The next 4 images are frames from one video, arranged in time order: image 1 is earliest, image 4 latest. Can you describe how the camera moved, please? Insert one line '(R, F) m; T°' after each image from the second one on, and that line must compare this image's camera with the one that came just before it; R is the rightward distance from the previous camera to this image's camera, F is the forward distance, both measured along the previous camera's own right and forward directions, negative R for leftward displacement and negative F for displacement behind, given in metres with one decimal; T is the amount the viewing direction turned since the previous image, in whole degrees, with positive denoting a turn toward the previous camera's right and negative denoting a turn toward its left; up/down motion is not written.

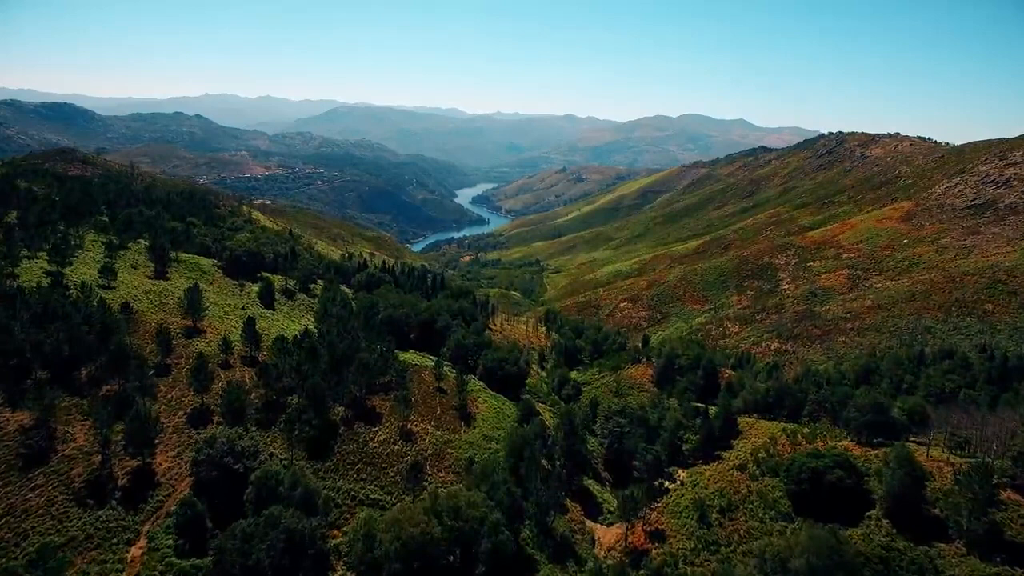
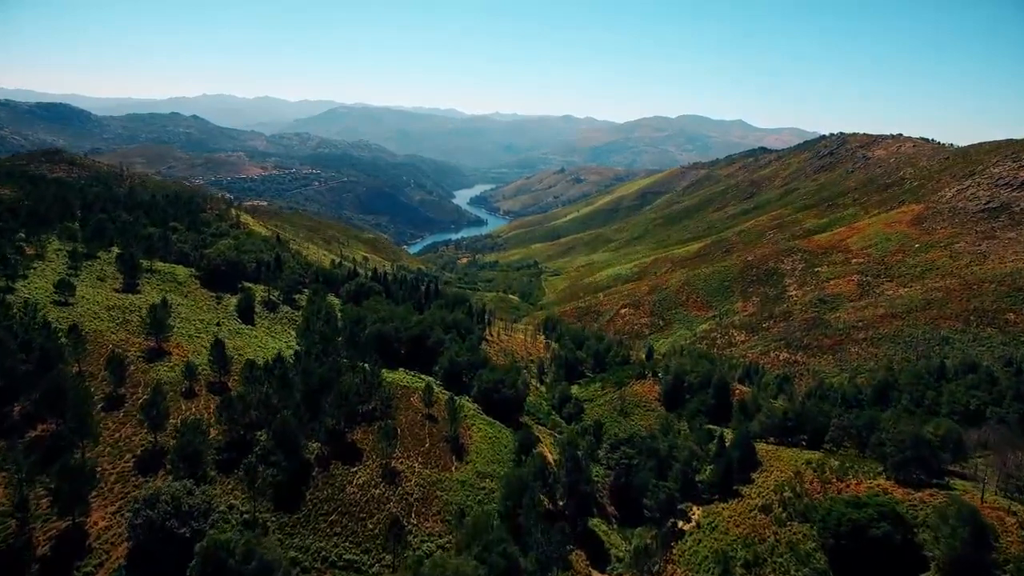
(+0.1, +5.9) m; 0°
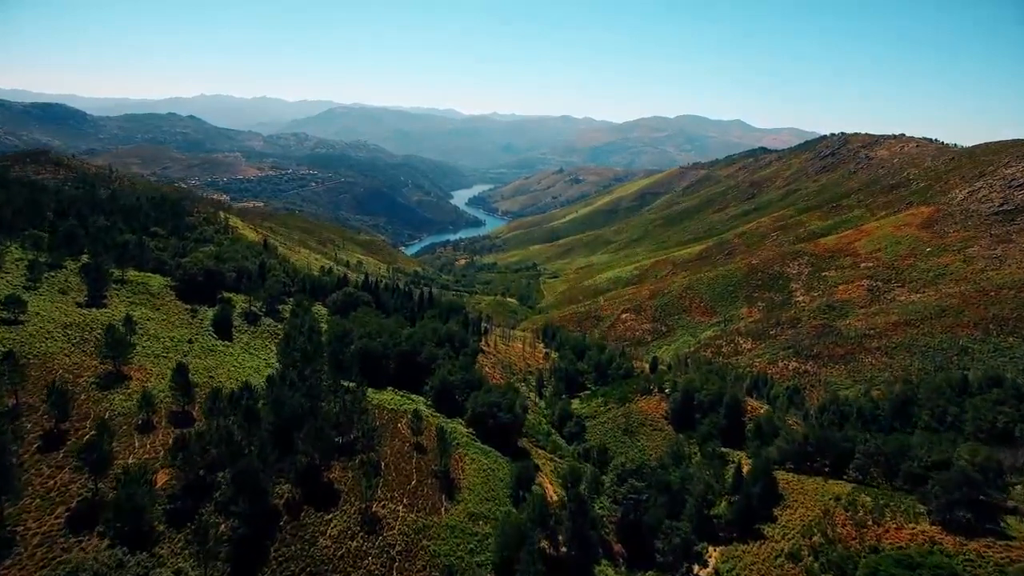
(+0.2, +5.6) m; 0°
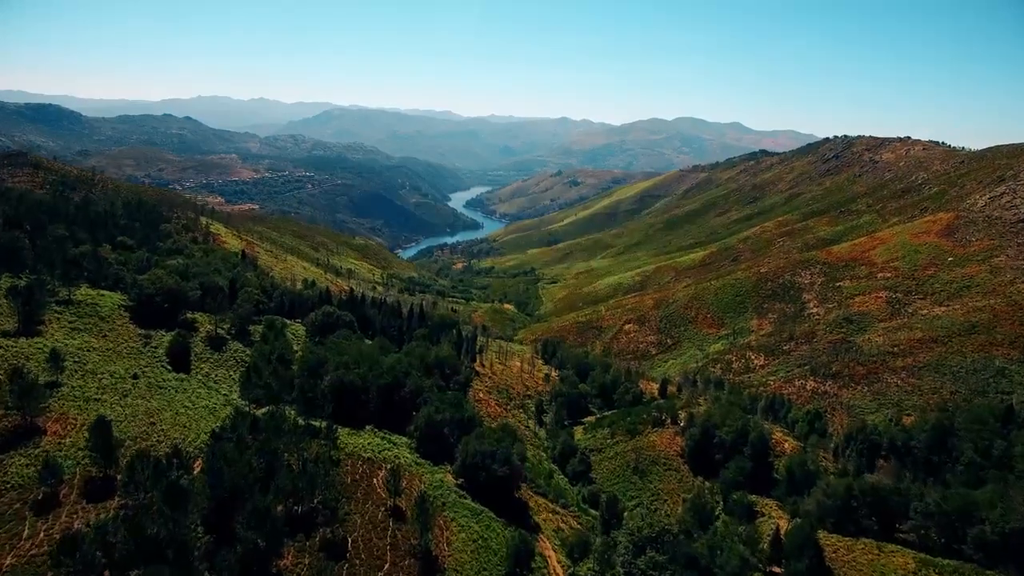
(+0.1, +9.1) m; 0°
